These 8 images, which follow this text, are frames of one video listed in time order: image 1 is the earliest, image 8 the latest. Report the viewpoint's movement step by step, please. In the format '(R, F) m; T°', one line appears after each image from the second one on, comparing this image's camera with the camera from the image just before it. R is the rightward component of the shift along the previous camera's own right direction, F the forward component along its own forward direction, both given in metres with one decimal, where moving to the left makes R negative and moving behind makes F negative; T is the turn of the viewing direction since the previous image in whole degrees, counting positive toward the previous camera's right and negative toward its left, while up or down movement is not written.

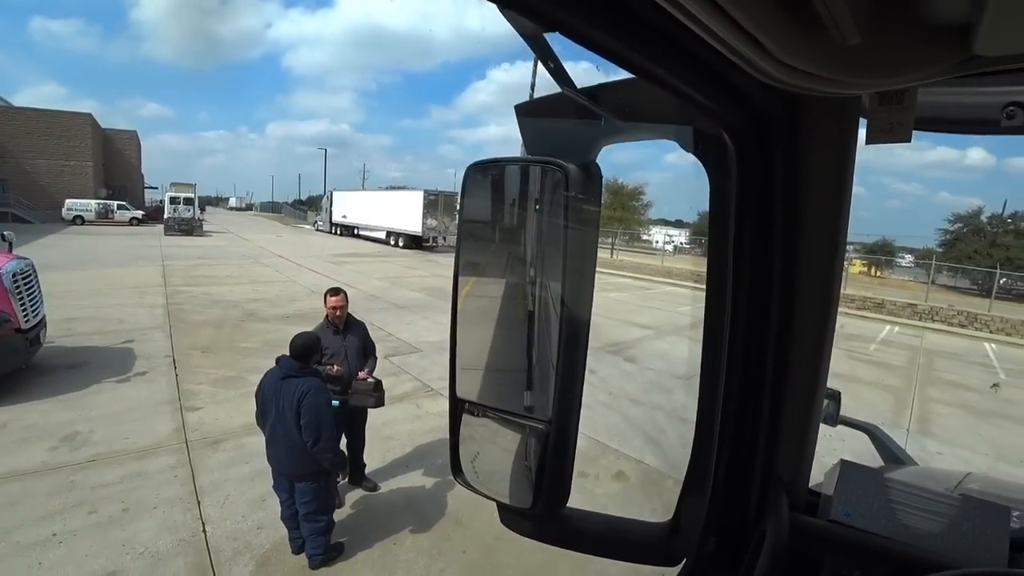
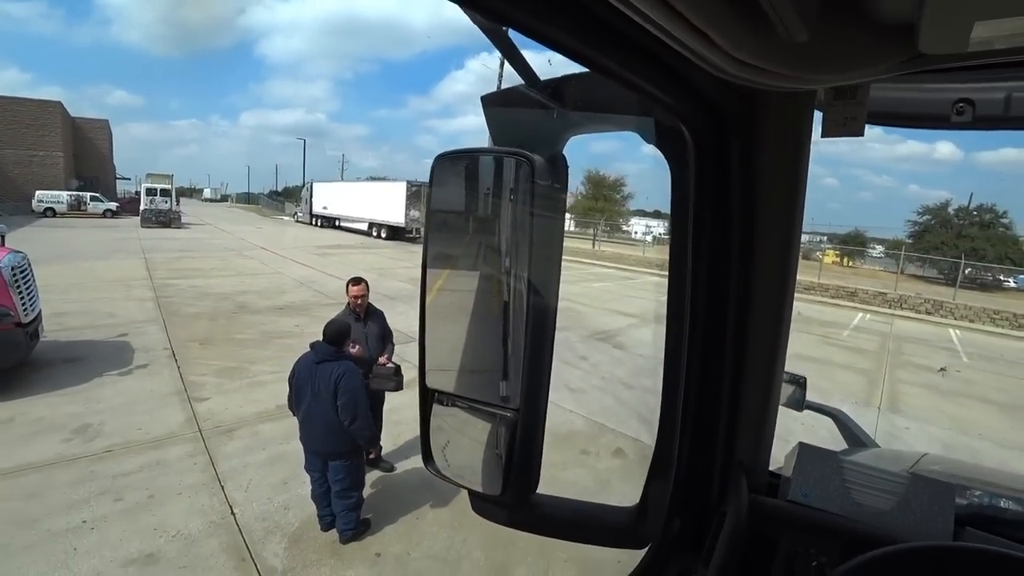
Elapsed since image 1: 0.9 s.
(-0.2, -0.2) m; +2°
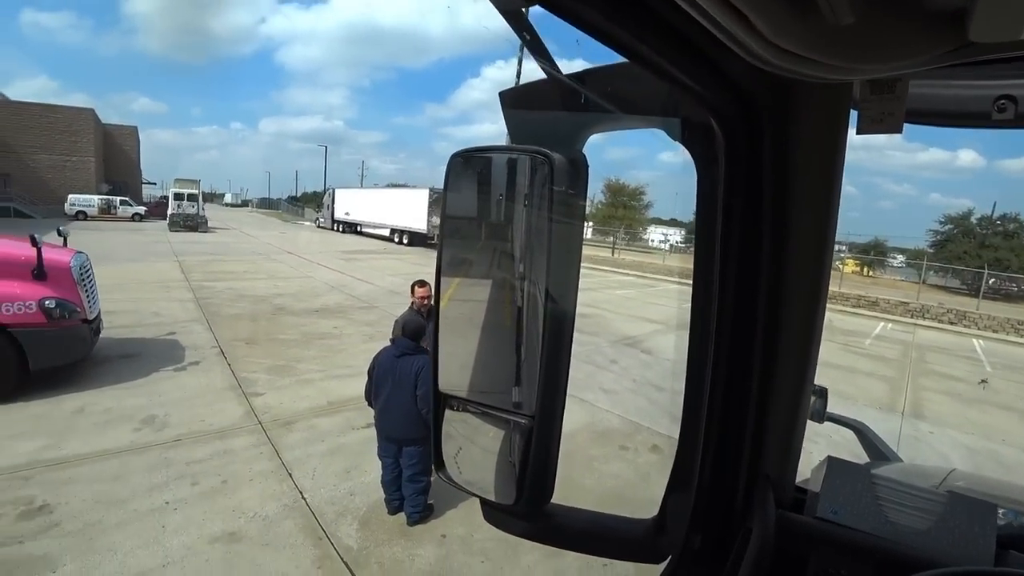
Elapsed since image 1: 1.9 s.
(-0.2, -0.2) m; -1°
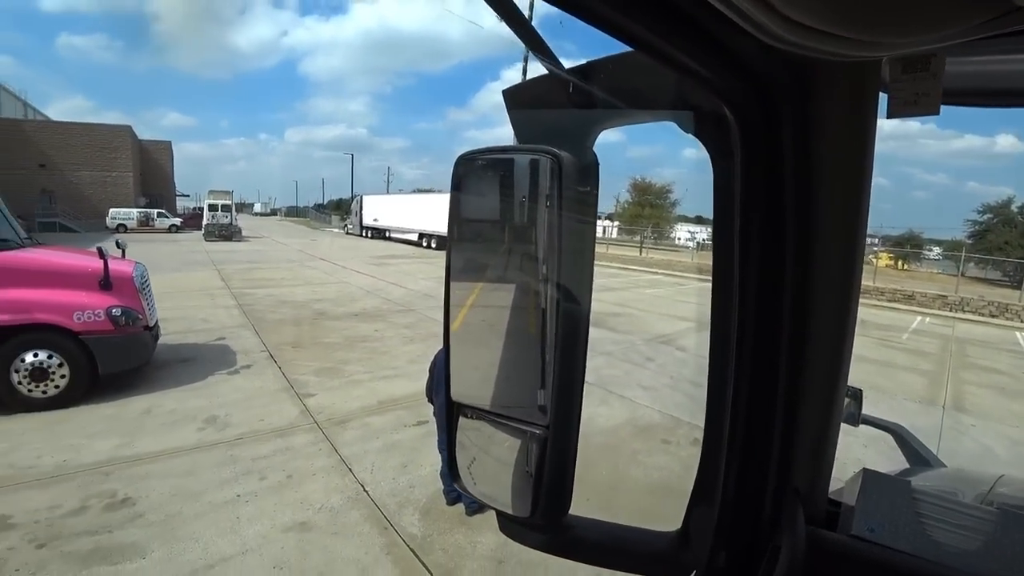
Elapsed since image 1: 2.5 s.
(-0.1, -0.1) m; -2°
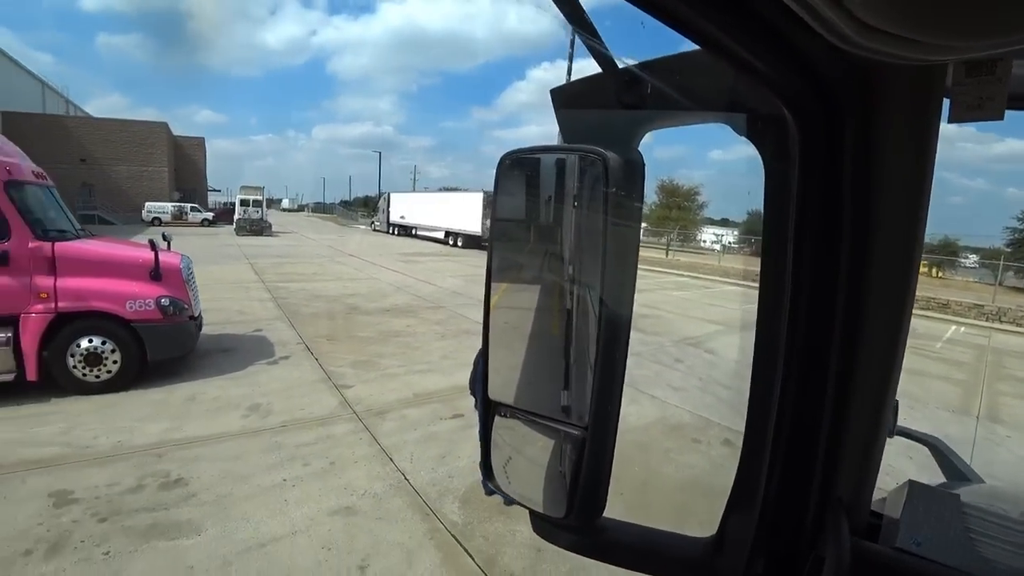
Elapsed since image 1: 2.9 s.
(-0.1, -0.1) m; -2°
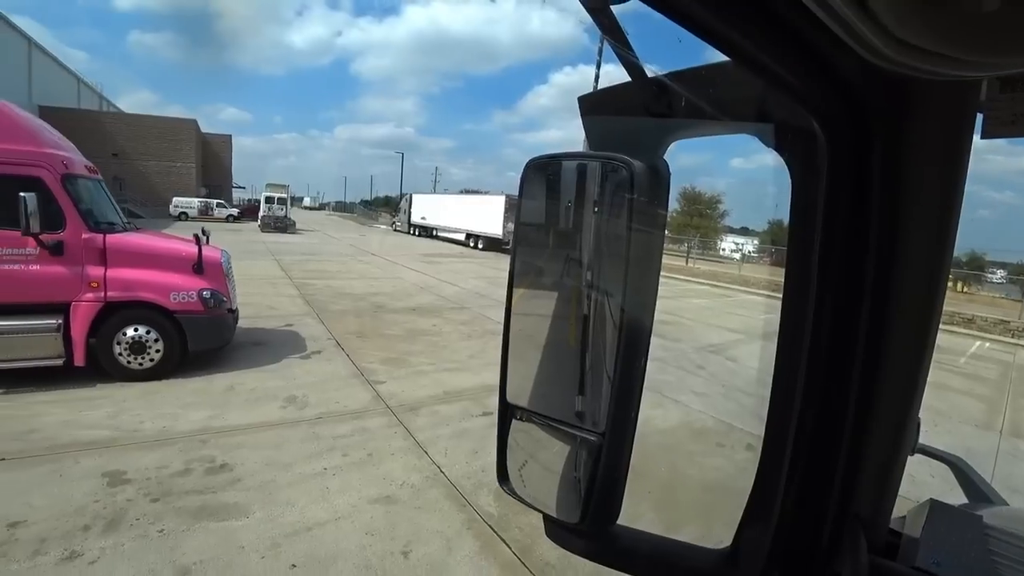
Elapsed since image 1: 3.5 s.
(-0.1, -0.1) m; -1°
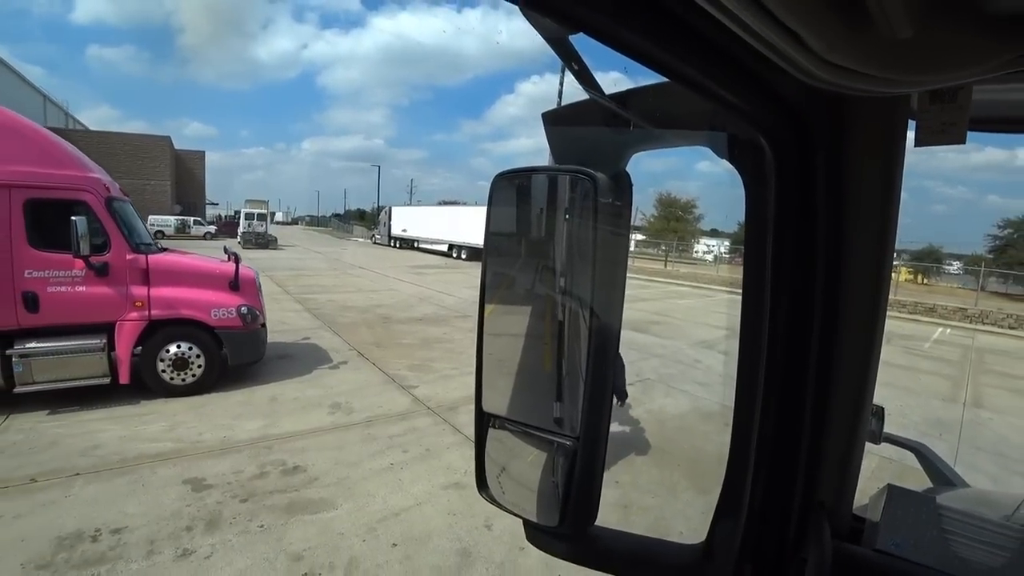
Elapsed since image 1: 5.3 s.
(-0.5, -0.4) m; +3°
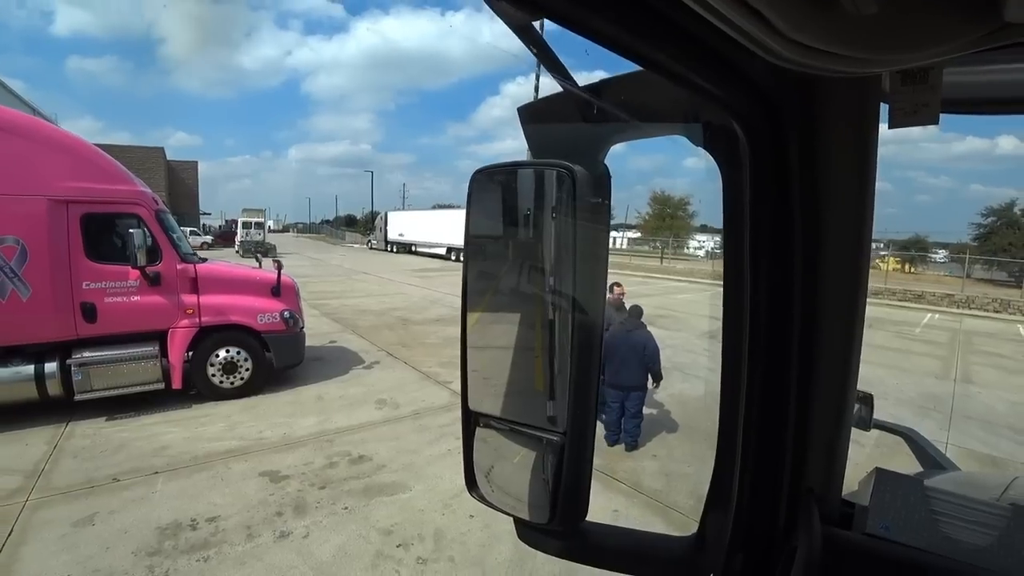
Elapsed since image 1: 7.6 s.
(-0.4, -0.4) m; +1°
